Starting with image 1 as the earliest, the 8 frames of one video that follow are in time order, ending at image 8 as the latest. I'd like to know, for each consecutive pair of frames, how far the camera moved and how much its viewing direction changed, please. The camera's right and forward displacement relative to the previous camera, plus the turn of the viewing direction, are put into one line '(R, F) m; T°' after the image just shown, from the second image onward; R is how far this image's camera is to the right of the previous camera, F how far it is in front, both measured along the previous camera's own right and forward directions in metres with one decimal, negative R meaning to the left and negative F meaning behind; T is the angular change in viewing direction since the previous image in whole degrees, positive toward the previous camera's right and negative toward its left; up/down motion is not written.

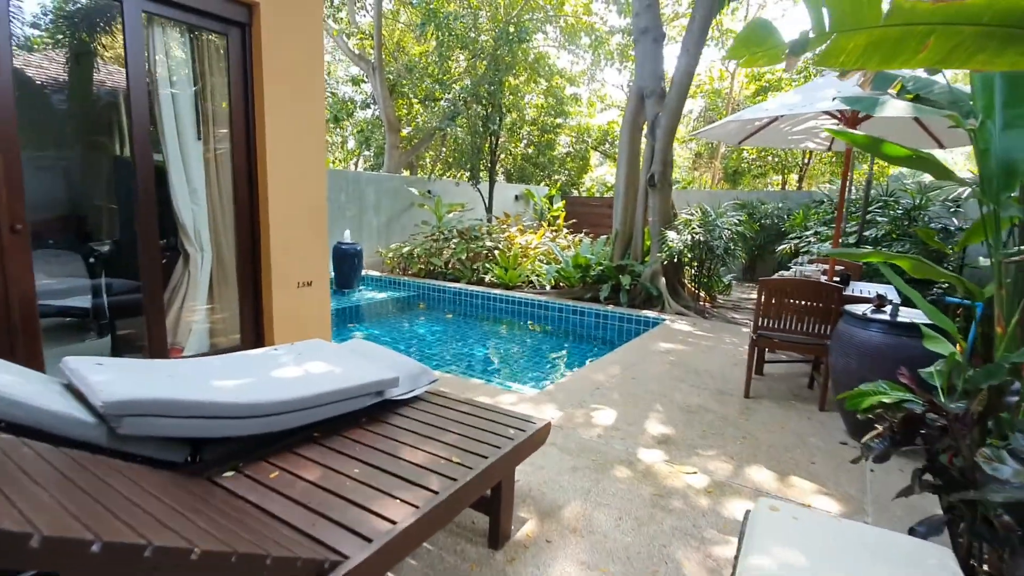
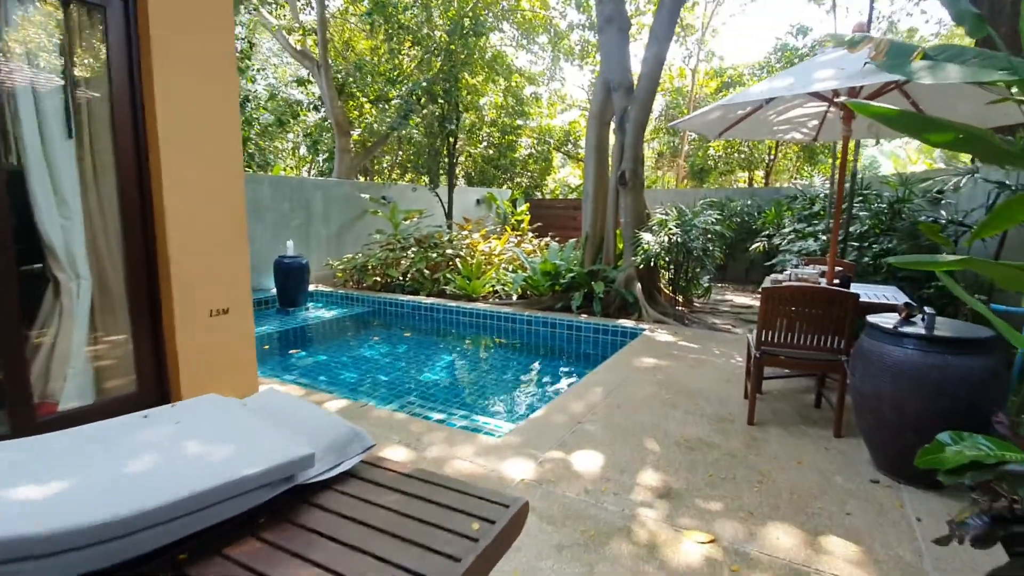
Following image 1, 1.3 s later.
(0.0, +0.5) m; +4°
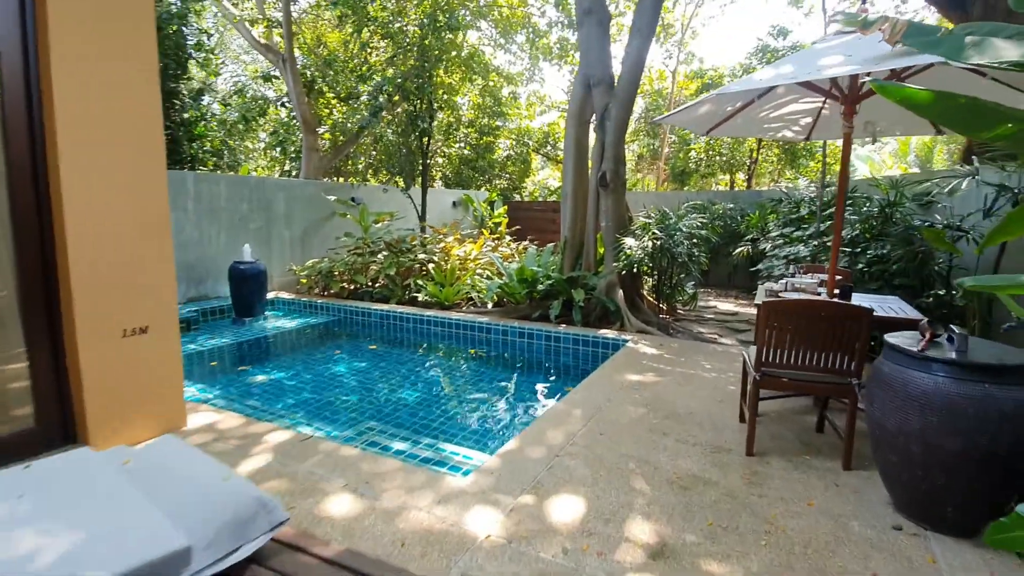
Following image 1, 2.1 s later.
(+0.1, +0.3) m; +2°
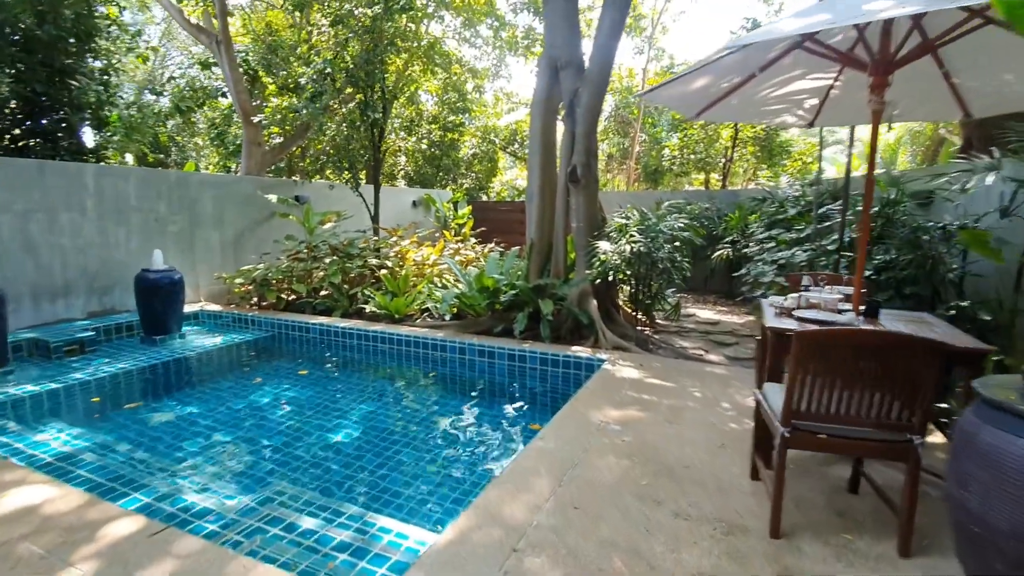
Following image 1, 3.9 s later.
(+0.1, +0.6) m; +3°
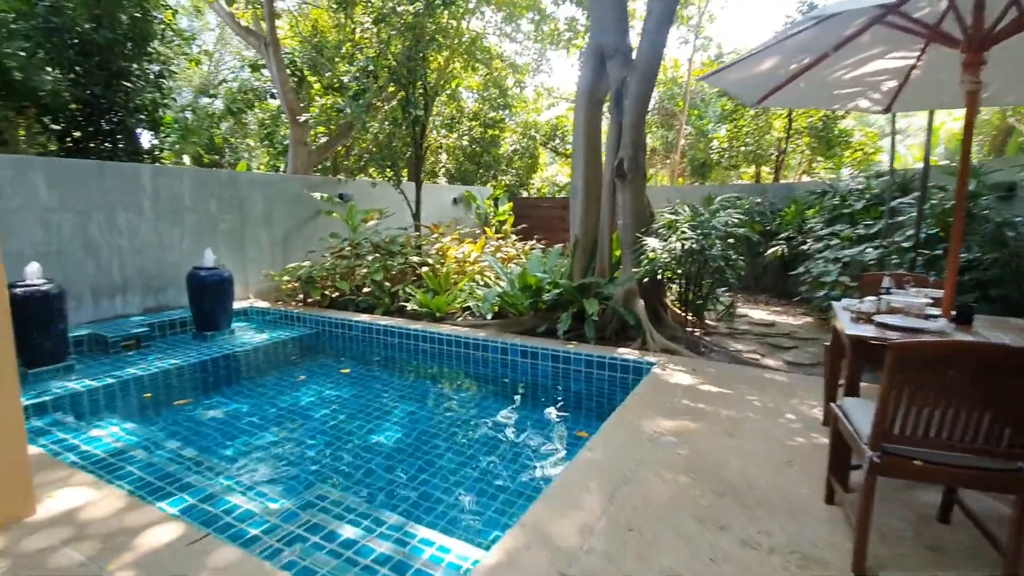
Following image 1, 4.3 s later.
(0.0, +0.1) m; -4°
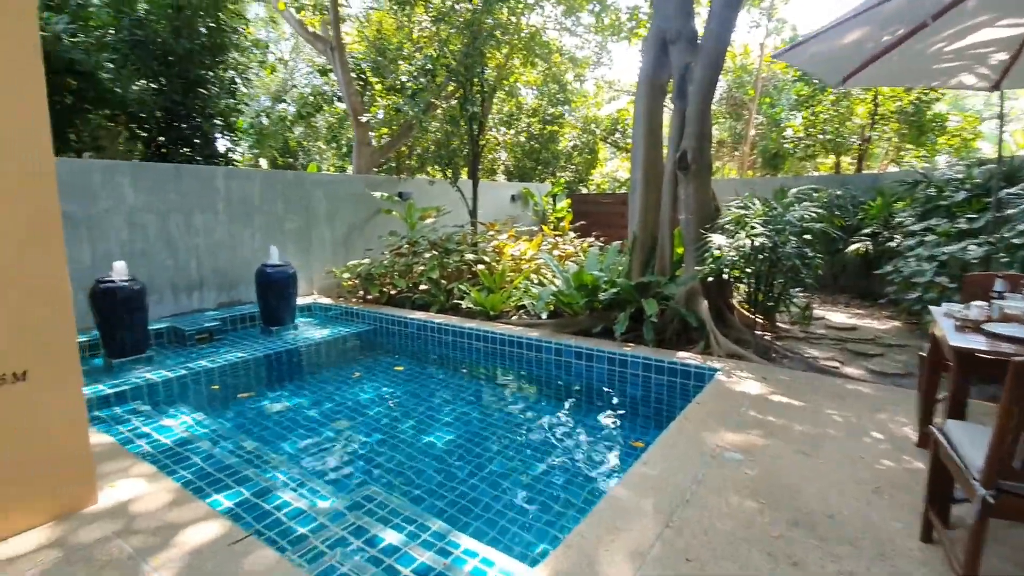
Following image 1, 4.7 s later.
(0.0, +0.1) m; -7°
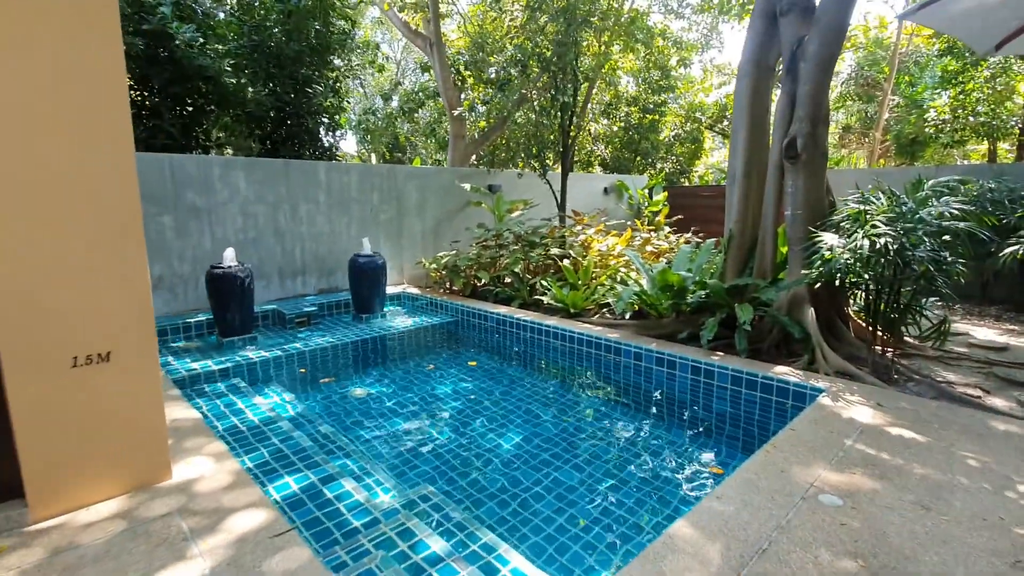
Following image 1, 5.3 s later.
(+0.1, +0.1) m; -11°
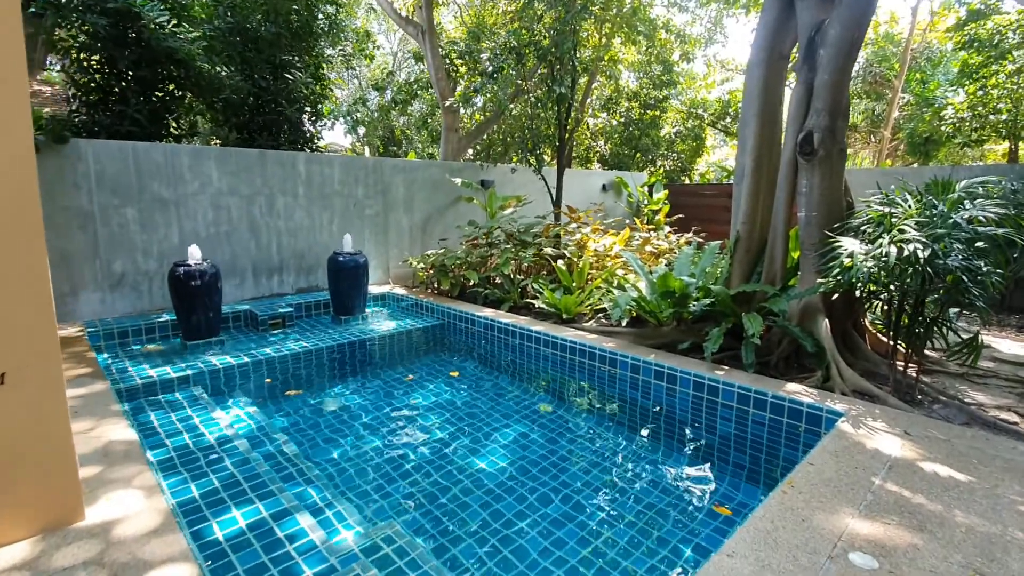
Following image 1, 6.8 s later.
(+0.1, +0.3) m; 0°
